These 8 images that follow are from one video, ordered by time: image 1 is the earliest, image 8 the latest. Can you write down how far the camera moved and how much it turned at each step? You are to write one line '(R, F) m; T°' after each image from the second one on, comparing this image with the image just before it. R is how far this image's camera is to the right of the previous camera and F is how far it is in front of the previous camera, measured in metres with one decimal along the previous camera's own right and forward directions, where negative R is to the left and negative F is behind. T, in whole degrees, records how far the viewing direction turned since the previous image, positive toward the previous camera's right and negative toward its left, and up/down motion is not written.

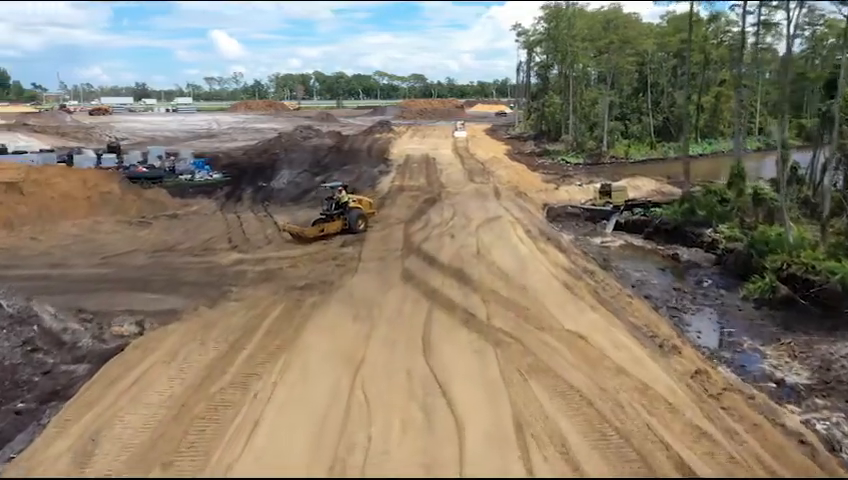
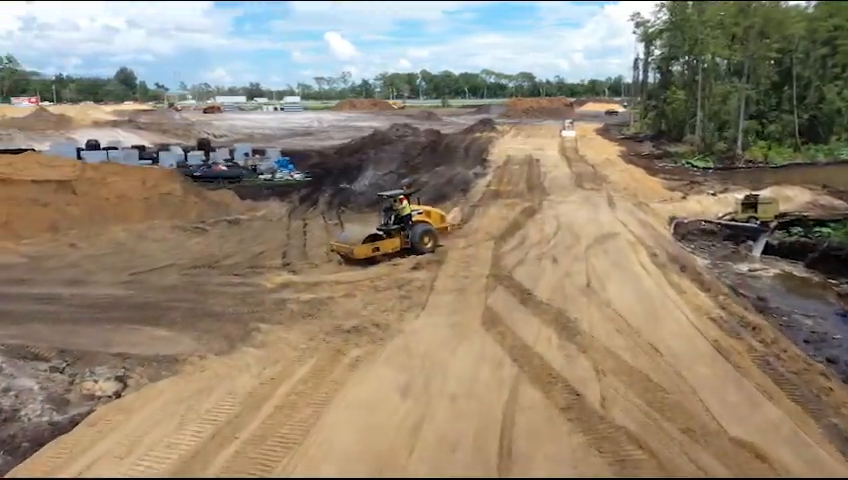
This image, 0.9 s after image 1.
(+0.2, +3.8) m; -9°
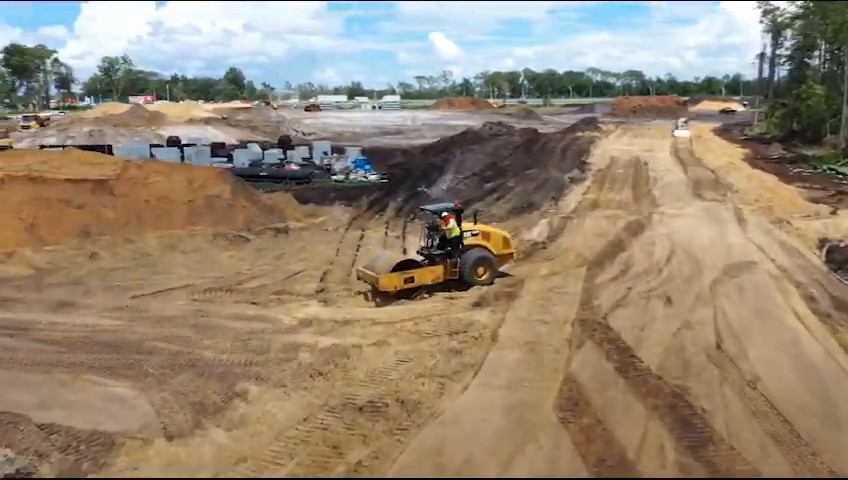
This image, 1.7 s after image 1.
(+0.5, +3.4) m; -8°
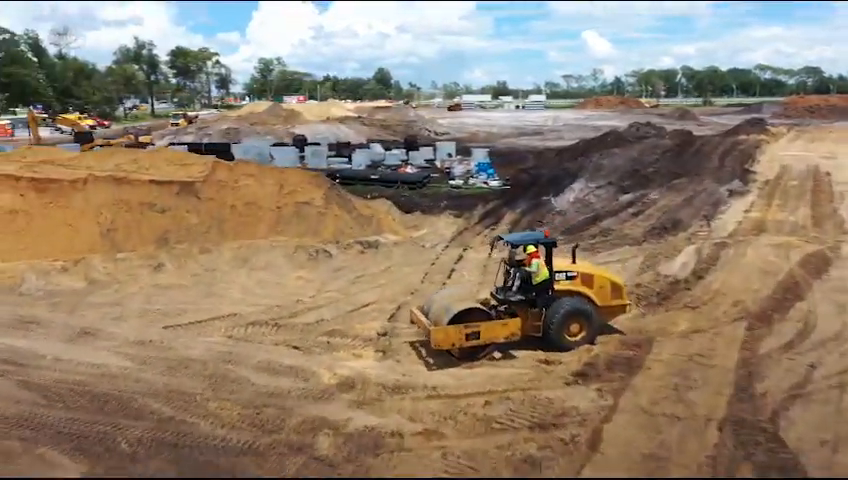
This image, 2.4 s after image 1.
(+0.6, +2.9) m; -12°
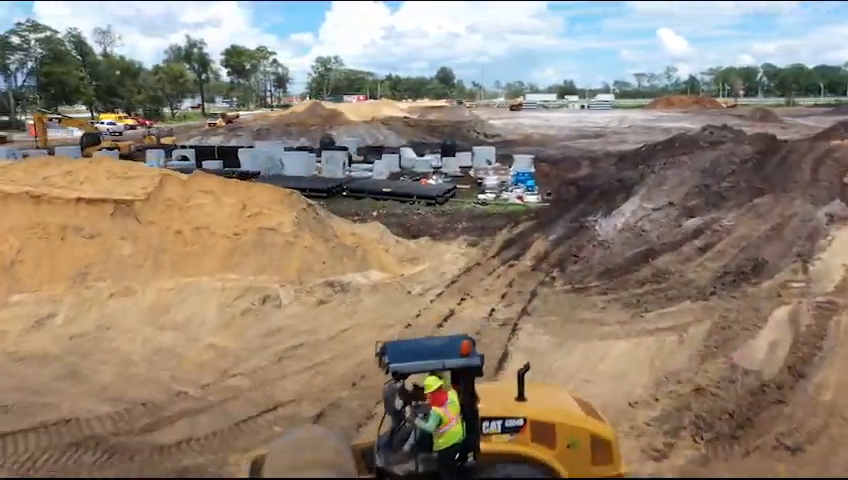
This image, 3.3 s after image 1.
(+1.3, +4.0) m; -5°
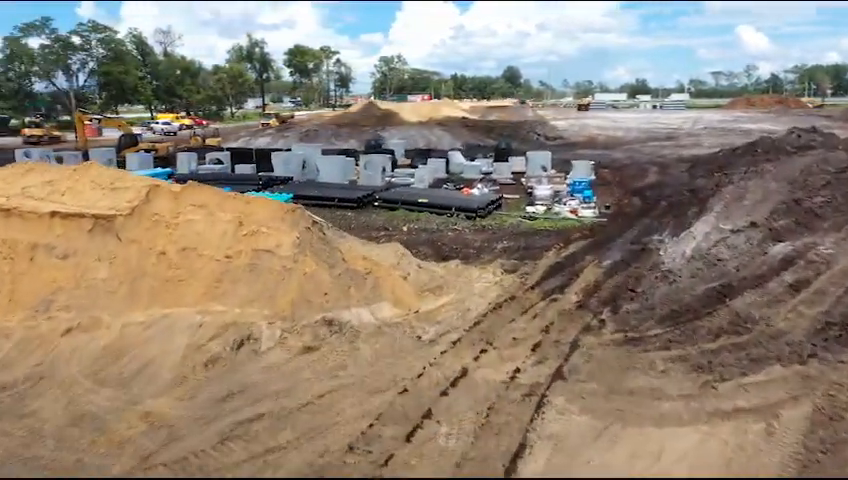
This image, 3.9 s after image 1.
(+0.7, +2.3) m; -5°
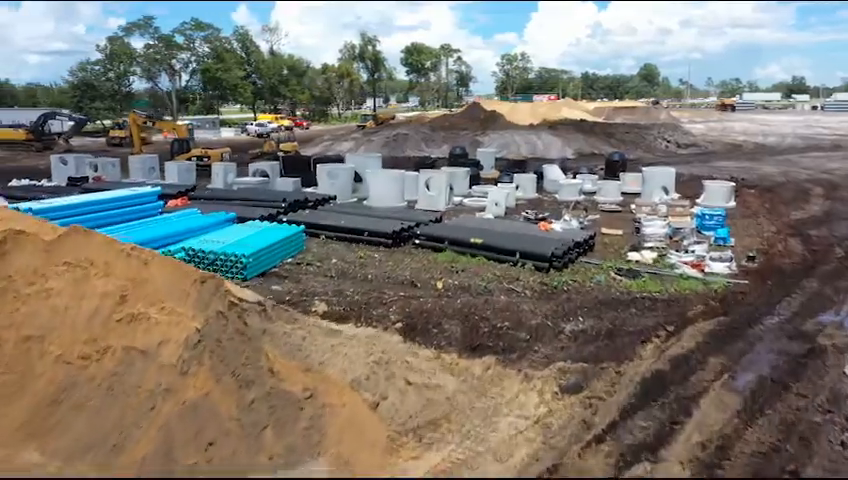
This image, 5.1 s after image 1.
(+1.4, +5.3) m; -11°
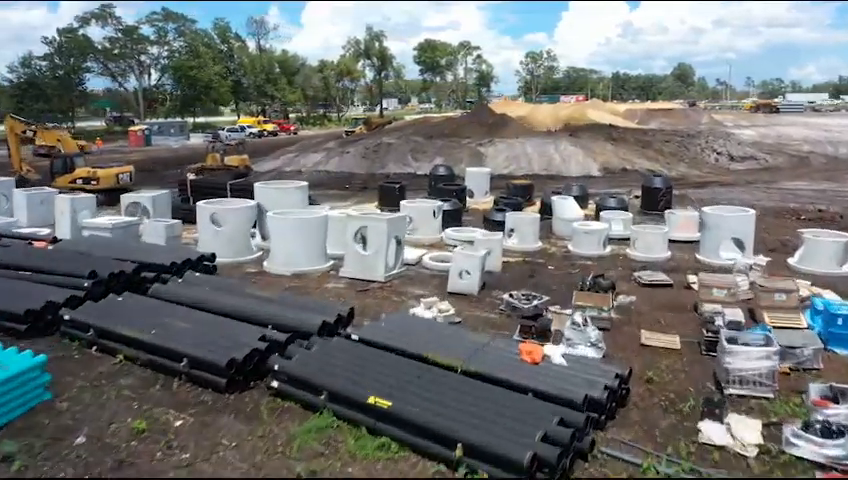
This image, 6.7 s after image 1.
(+1.7, +7.2) m; -2°
